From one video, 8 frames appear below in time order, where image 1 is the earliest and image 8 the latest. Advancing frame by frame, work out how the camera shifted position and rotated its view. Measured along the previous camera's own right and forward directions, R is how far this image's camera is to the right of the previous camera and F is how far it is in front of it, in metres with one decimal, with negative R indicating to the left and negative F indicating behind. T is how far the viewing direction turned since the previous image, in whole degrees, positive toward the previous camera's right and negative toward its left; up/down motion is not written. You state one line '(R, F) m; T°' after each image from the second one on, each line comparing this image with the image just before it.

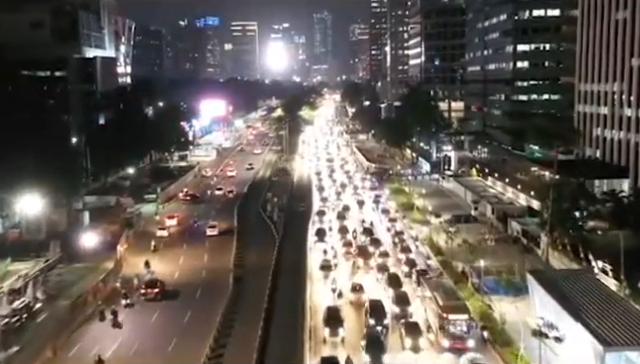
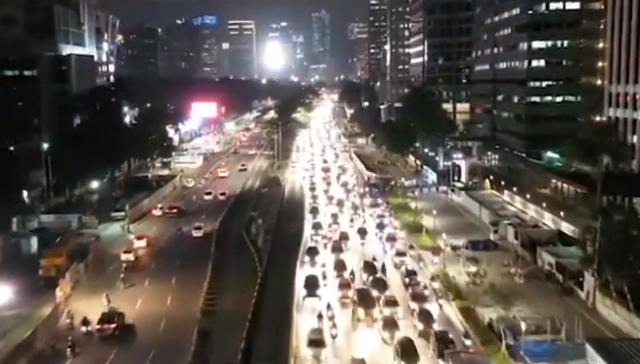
(+0.2, +3.6) m; 0°
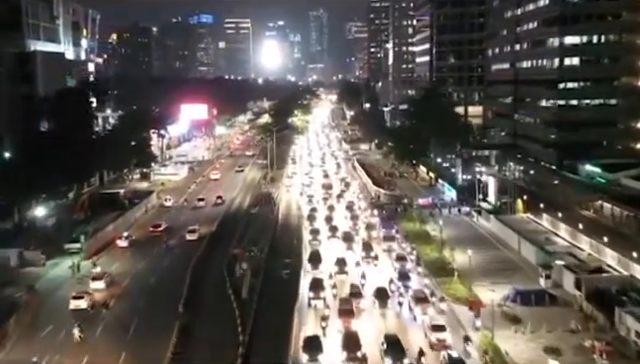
(-0.1, +4.6) m; 0°
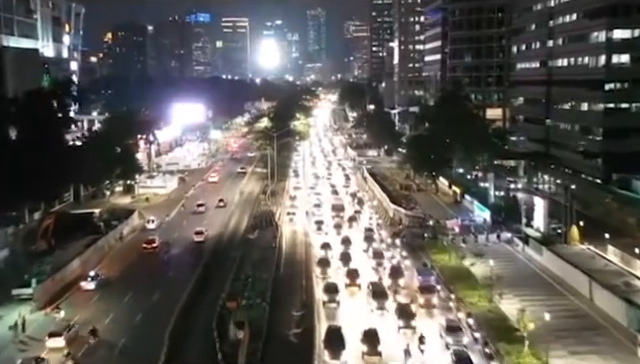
(-0.4, +4.2) m; 0°
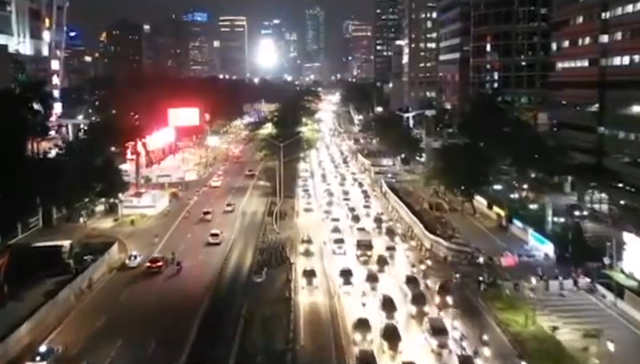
(-0.6, +4.6) m; 0°
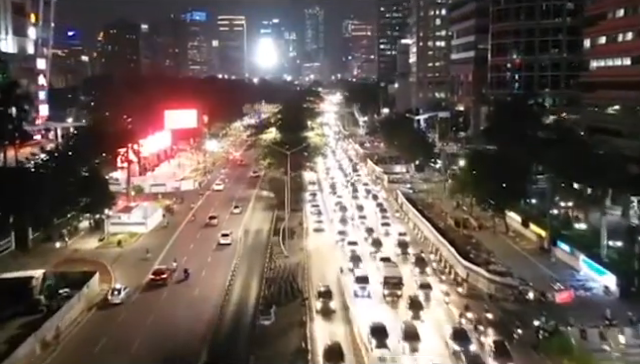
(-0.4, +3.0) m; 0°
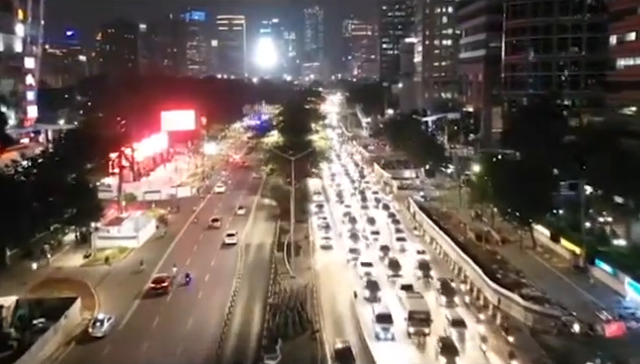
(-0.2, +2.1) m; 0°
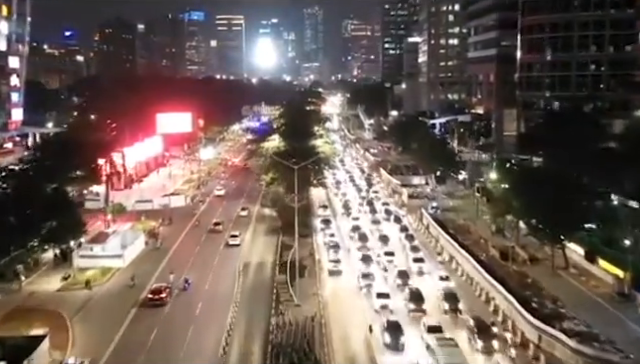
(-0.2, +2.2) m; 0°
